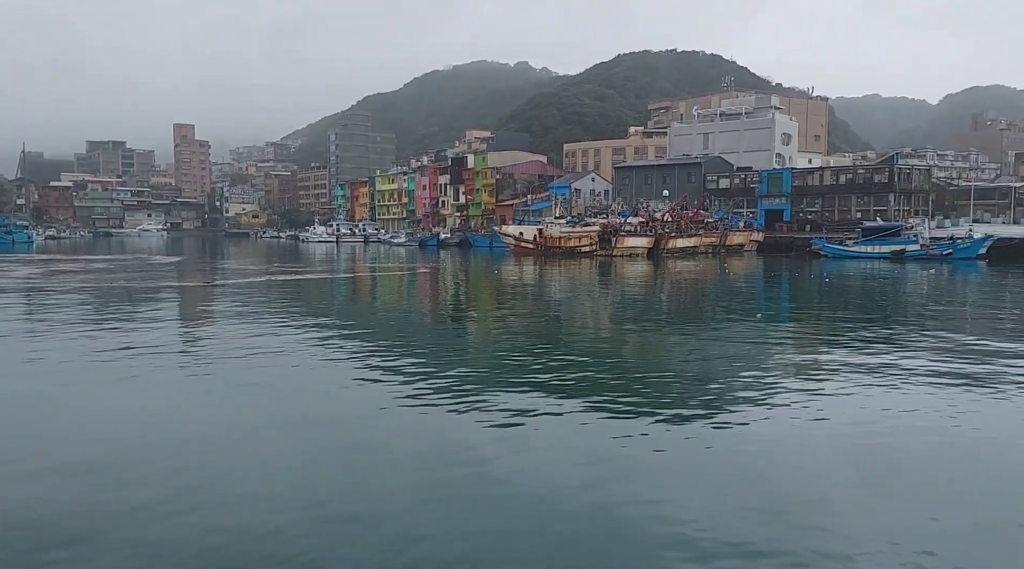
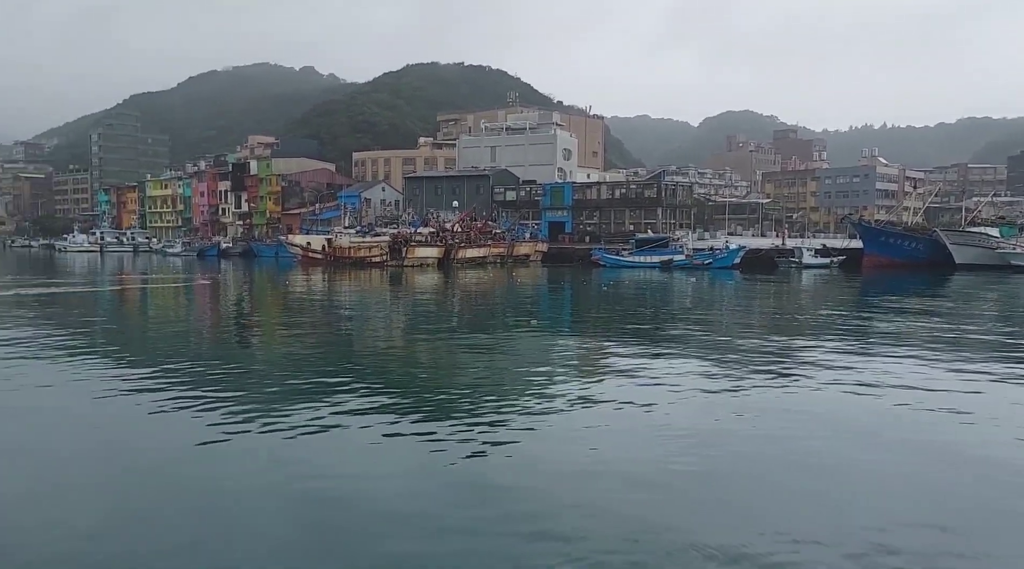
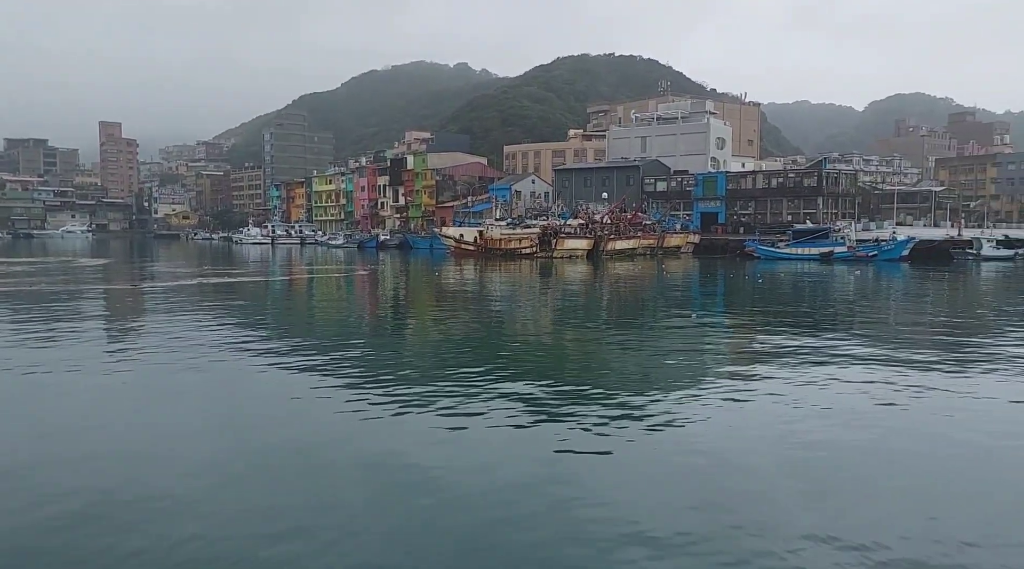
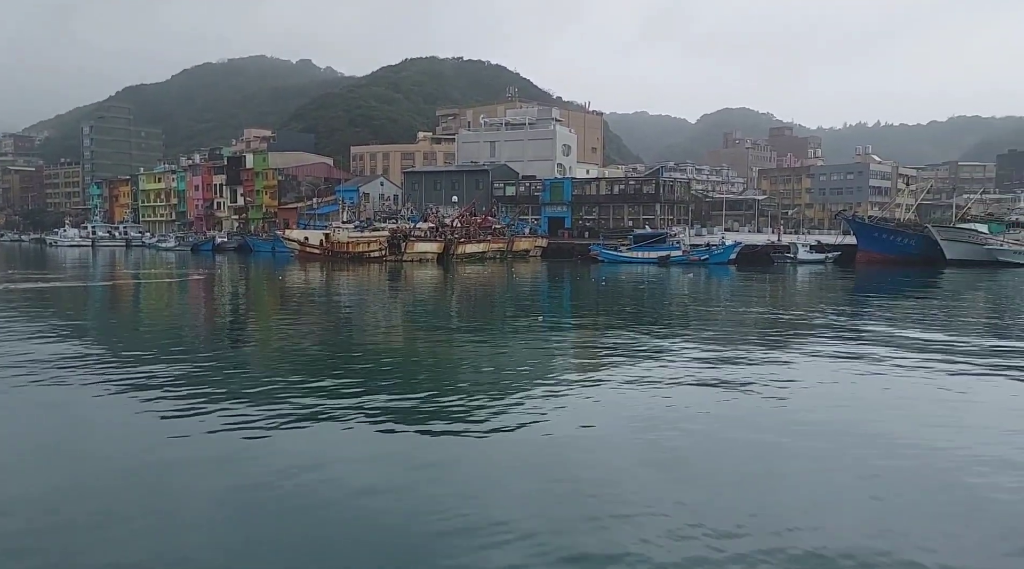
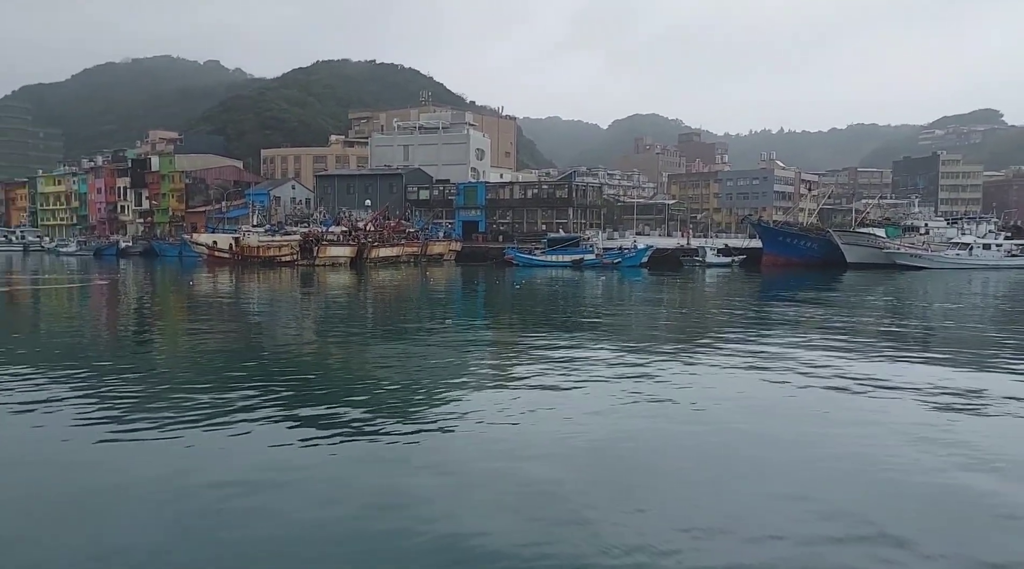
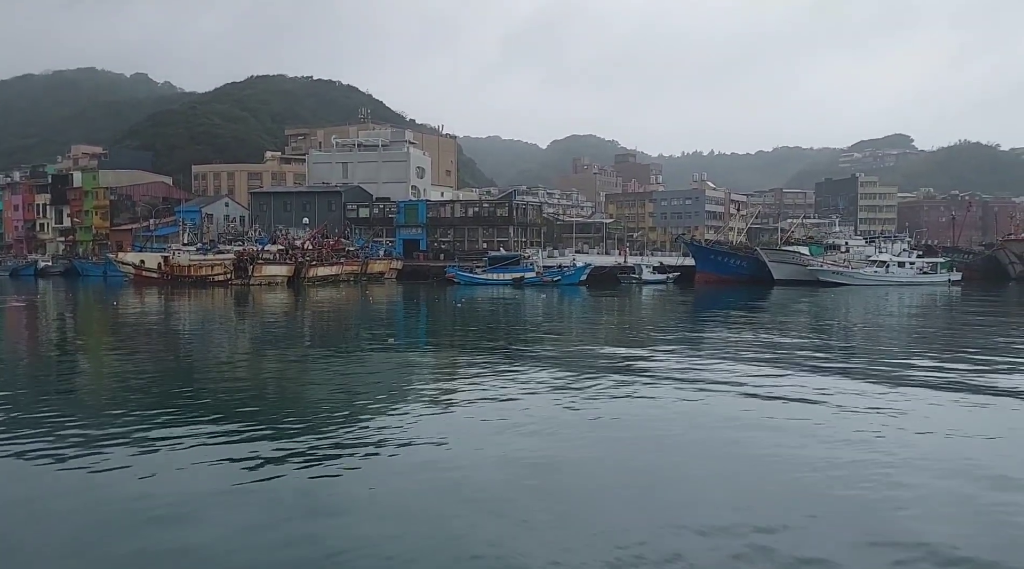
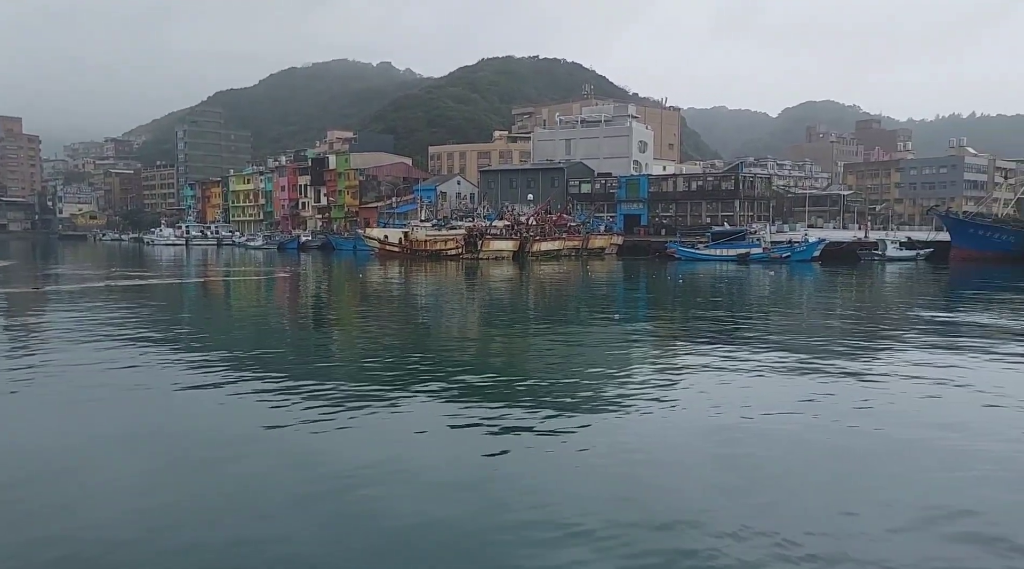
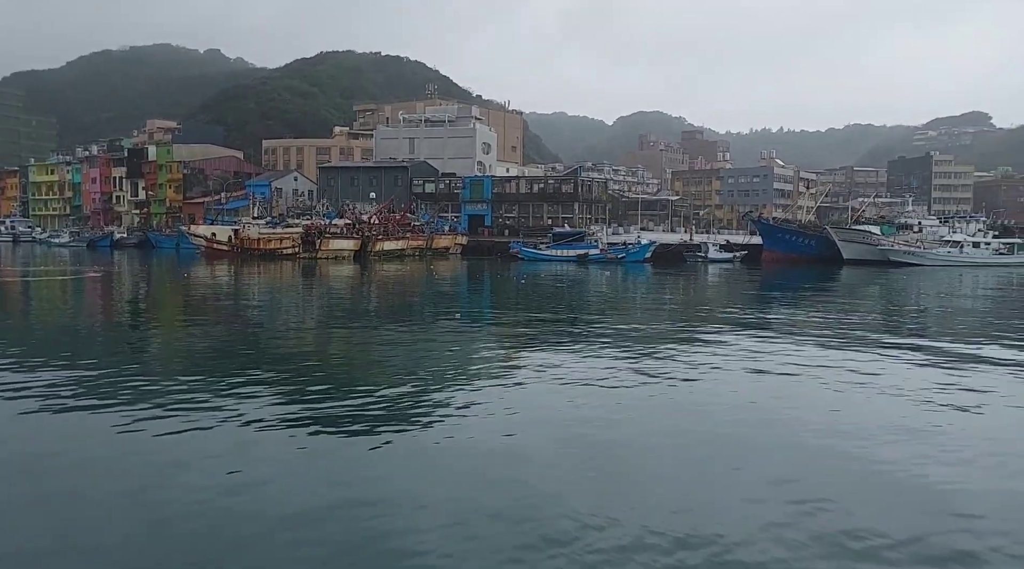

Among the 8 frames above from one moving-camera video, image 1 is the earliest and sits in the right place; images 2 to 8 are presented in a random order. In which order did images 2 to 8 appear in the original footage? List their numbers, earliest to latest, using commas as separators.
3, 7, 4, 8, 6, 5, 2
